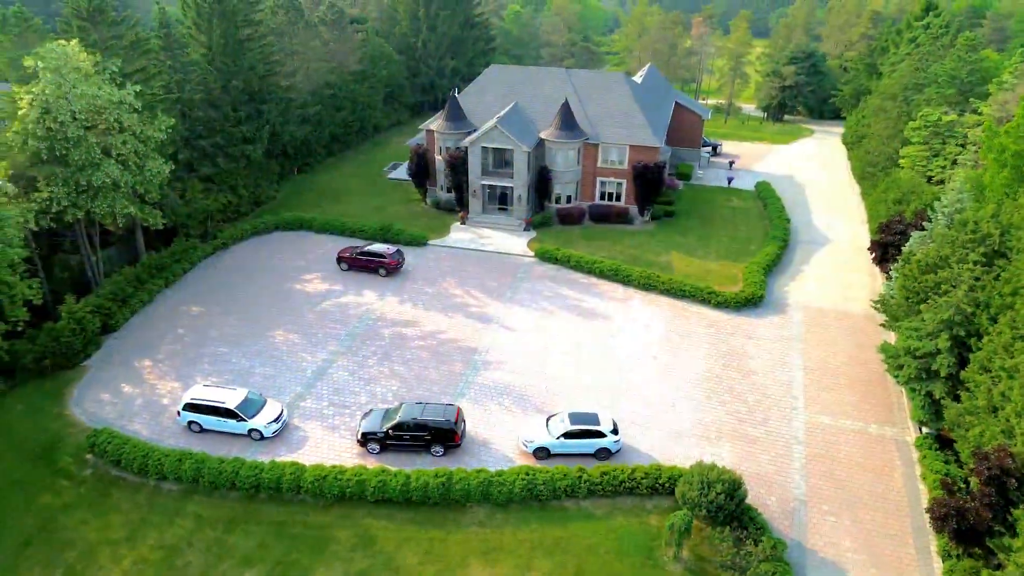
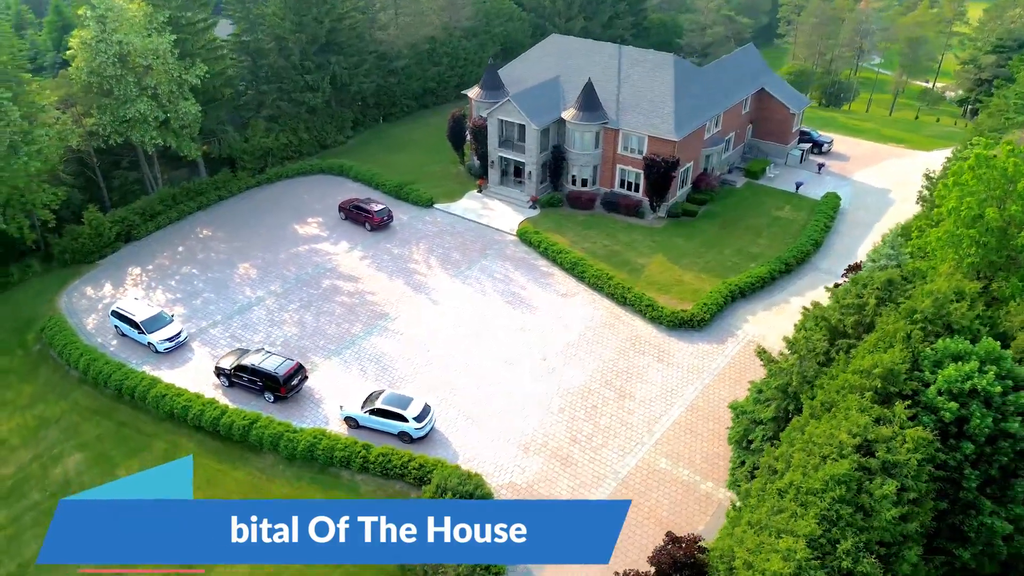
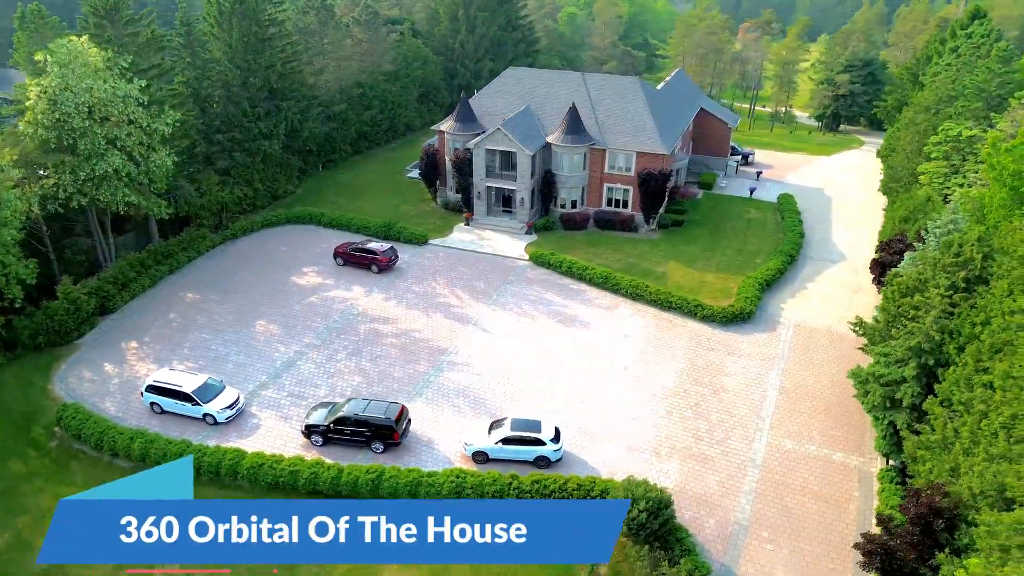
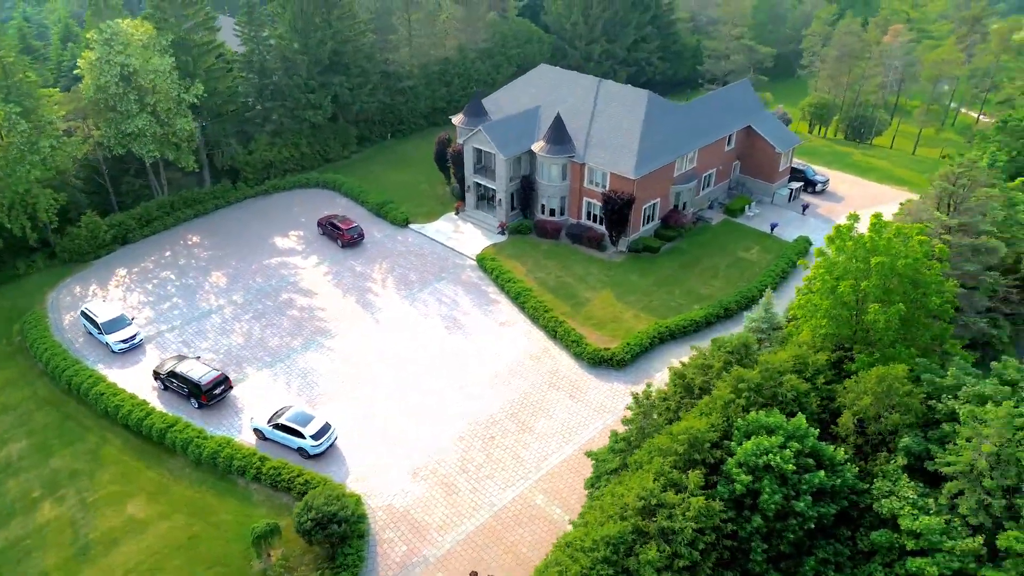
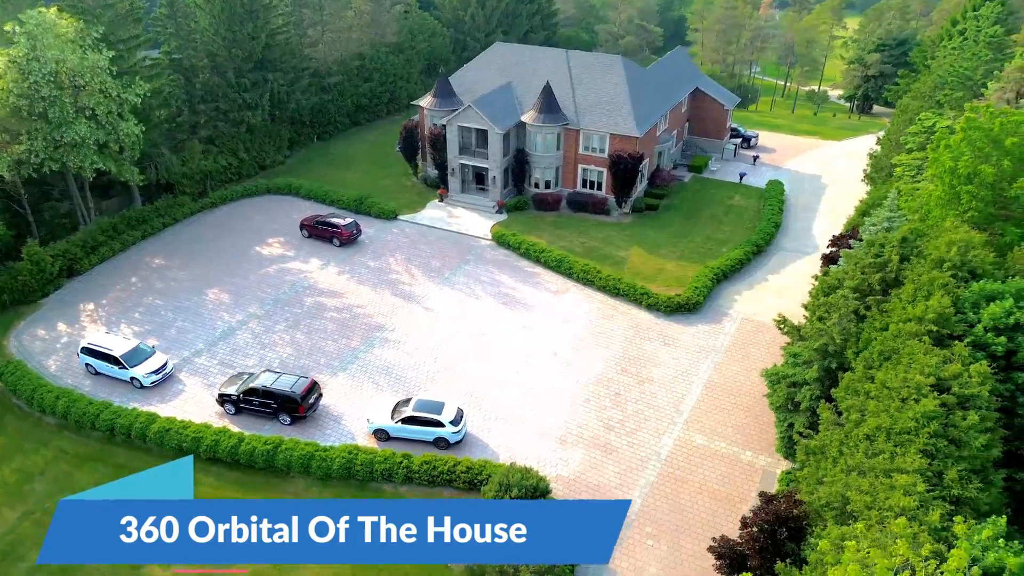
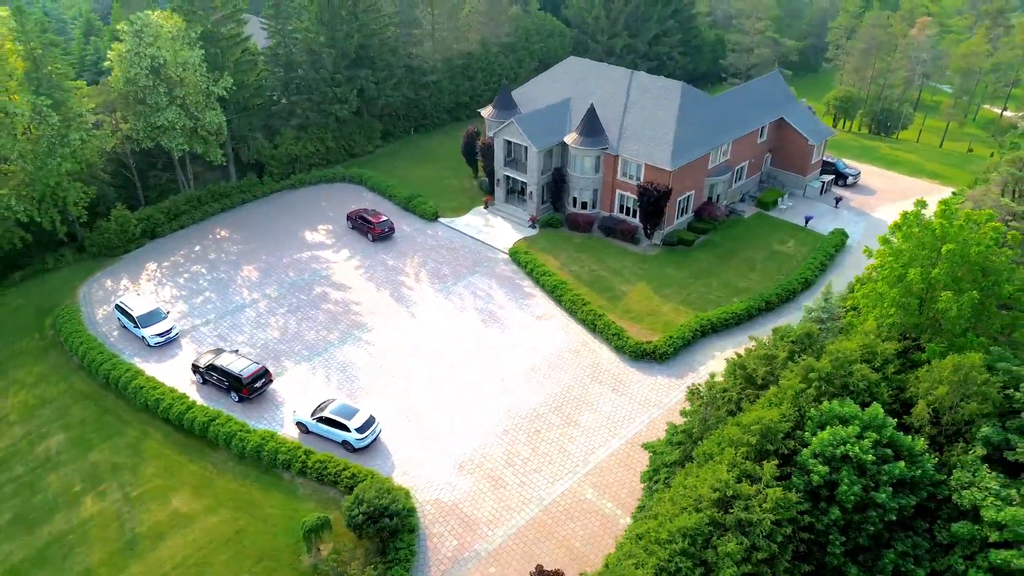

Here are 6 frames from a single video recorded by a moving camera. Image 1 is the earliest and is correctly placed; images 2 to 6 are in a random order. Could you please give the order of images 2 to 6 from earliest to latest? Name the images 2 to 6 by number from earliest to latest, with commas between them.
3, 5, 2, 6, 4
